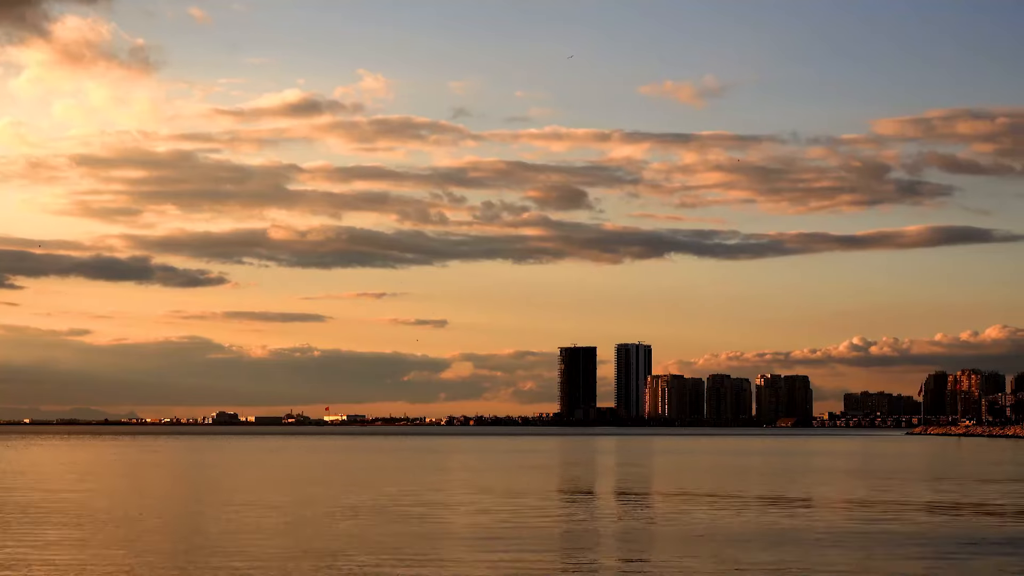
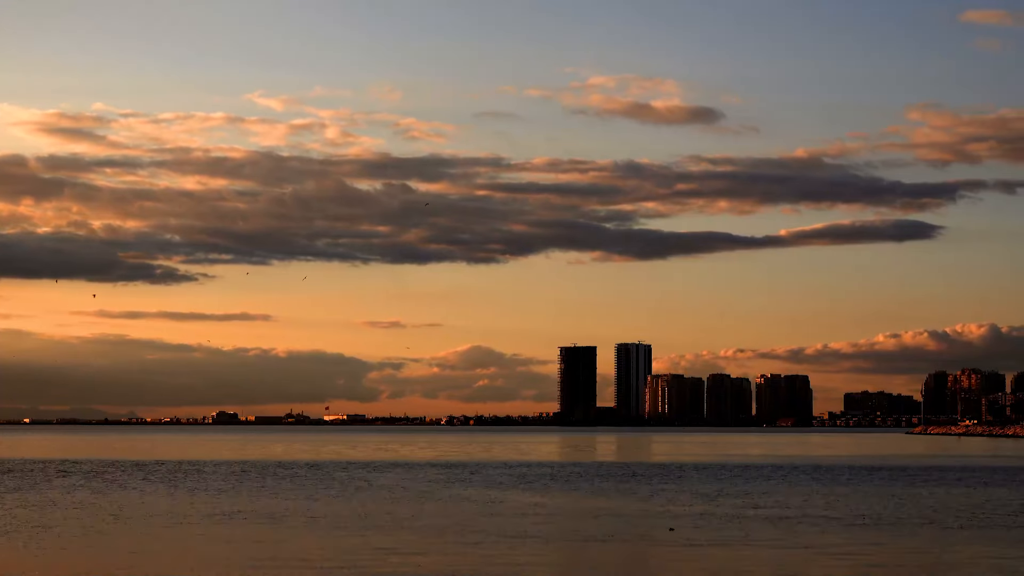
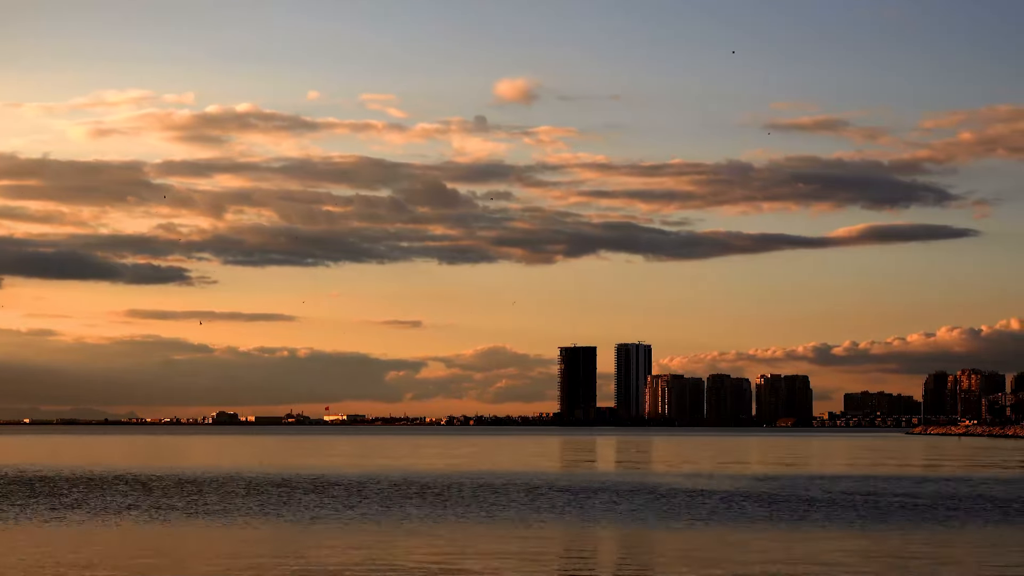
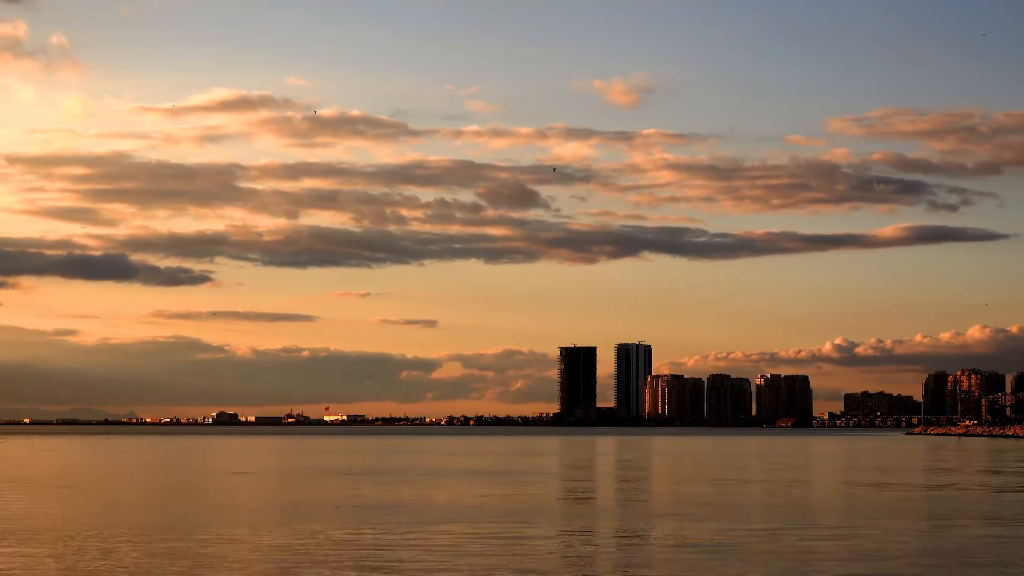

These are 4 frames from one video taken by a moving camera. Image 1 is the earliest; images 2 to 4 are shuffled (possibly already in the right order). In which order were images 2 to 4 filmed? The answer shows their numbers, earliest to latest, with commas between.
4, 3, 2
